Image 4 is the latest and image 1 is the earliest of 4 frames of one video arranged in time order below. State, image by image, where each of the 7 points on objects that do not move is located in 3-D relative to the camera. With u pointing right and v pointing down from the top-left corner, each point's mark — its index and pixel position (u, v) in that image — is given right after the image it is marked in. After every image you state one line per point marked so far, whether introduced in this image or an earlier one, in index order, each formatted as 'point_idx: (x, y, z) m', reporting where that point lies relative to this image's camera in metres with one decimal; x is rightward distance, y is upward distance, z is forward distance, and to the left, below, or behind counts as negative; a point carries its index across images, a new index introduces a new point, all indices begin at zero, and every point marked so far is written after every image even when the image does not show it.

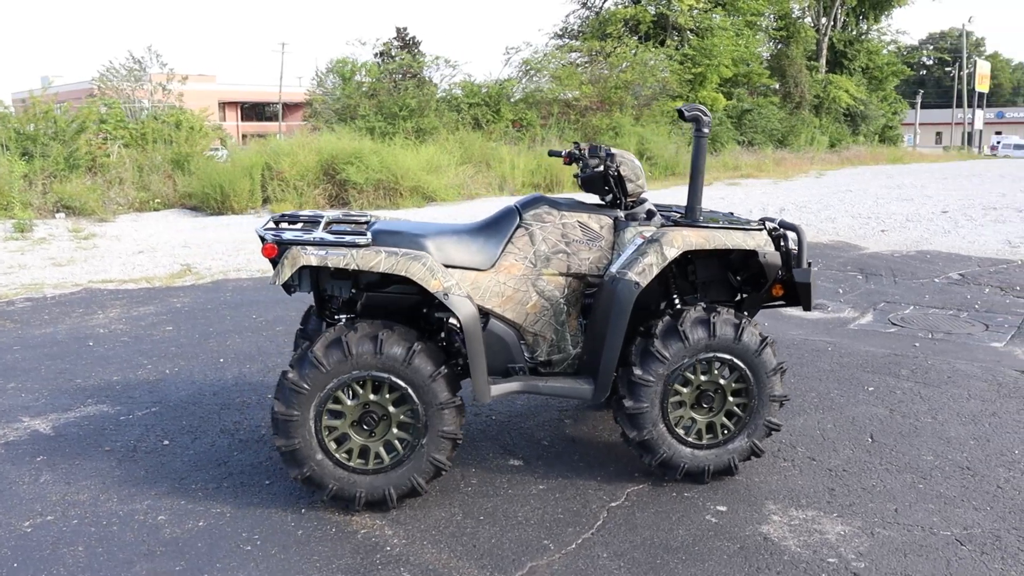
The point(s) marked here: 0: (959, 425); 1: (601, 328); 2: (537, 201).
0: (+2.2, -0.7, +4.7) m
1: (+0.4, -0.2, +3.8) m
2: (+0.1, +0.4, +4.1) m
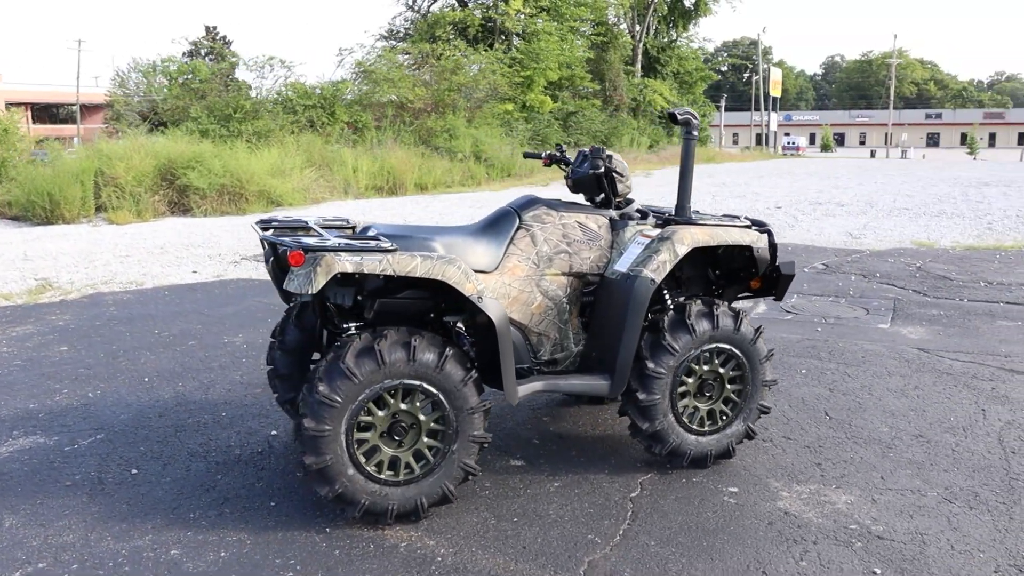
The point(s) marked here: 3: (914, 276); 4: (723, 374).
0: (+2.1, -0.6, +5.1) m
1: (+0.4, -0.2, +3.9) m
2: (+0.1, +0.4, +4.2) m
3: (+3.6, +0.1, +8.3) m
4: (+0.9, -0.4, +4.1) m
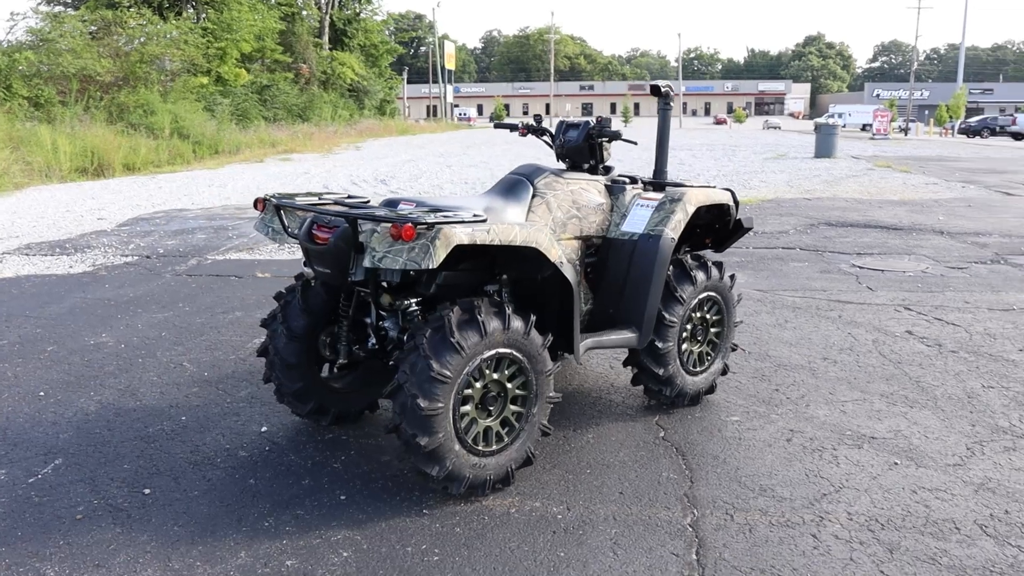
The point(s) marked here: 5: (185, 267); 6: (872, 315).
0: (+1.7, -0.3, +6.0) m
1: (+0.6, 0.0, +4.2) m
2: (+0.1, +0.5, +4.3) m
3: (+1.9, +0.6, +9.5) m
4: (+1.0, -0.2, +4.6) m
5: (-2.8, +0.2, +7.8) m
6: (+2.5, -0.2, +6.4) m
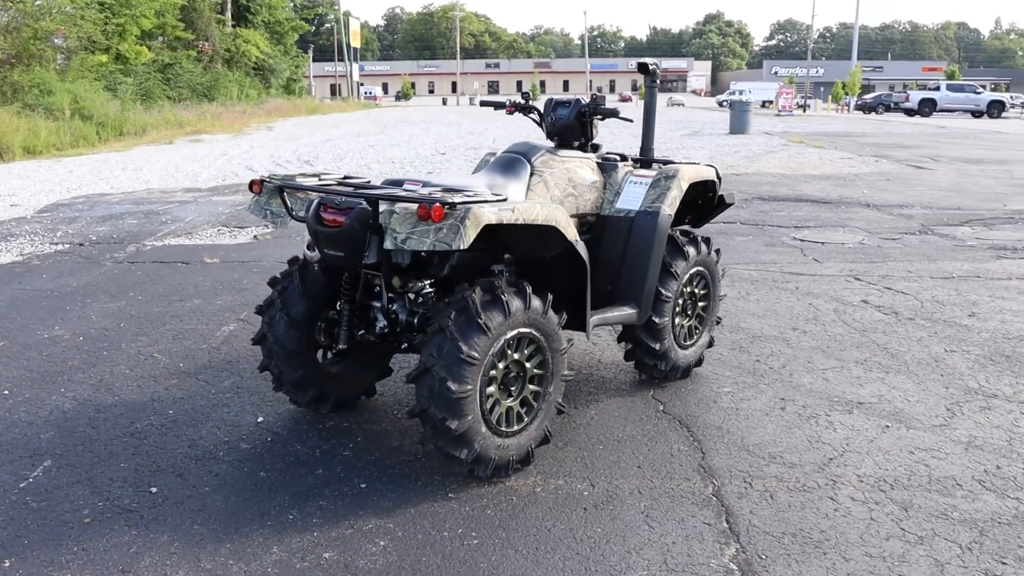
0: (+1.5, -0.1, +6.1) m
1: (+0.6, +0.1, +4.3) m
2: (+0.1, +0.6, +4.3) m
3: (+1.3, +0.9, +9.6) m
4: (+0.9, 0.0, +4.7) m
5: (-3.1, +0.3, +7.4) m
6: (+2.2, 0.0, +6.6) m
